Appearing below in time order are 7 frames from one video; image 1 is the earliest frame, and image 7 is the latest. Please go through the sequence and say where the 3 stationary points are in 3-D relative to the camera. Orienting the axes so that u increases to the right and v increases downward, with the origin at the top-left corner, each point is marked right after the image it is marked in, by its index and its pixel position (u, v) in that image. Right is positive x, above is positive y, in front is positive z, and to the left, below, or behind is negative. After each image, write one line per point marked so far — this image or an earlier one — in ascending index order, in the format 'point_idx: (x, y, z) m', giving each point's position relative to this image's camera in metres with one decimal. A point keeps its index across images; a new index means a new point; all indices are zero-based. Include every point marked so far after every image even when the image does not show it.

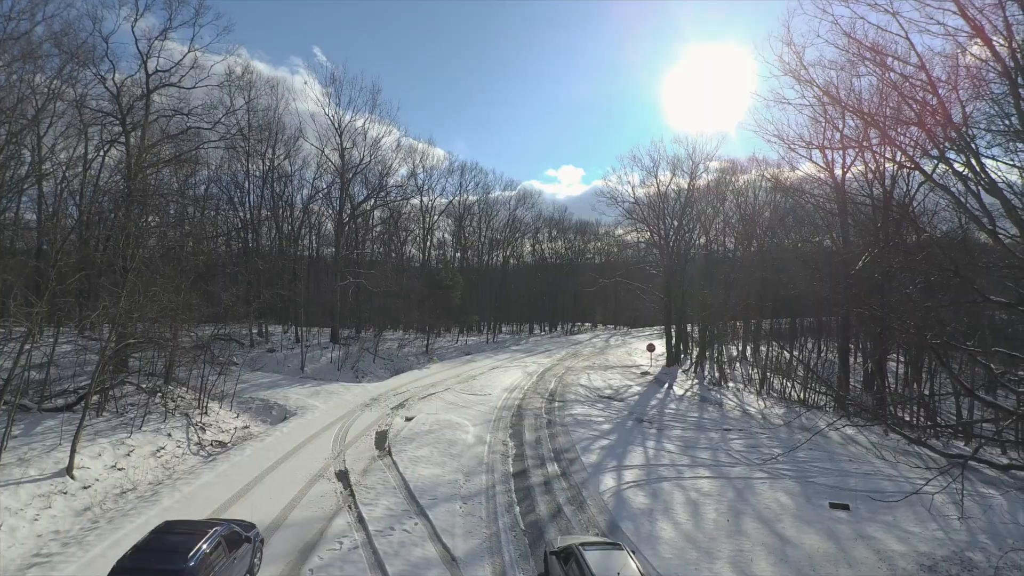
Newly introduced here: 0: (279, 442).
0: (-6.8, -4.7, +15.8) m
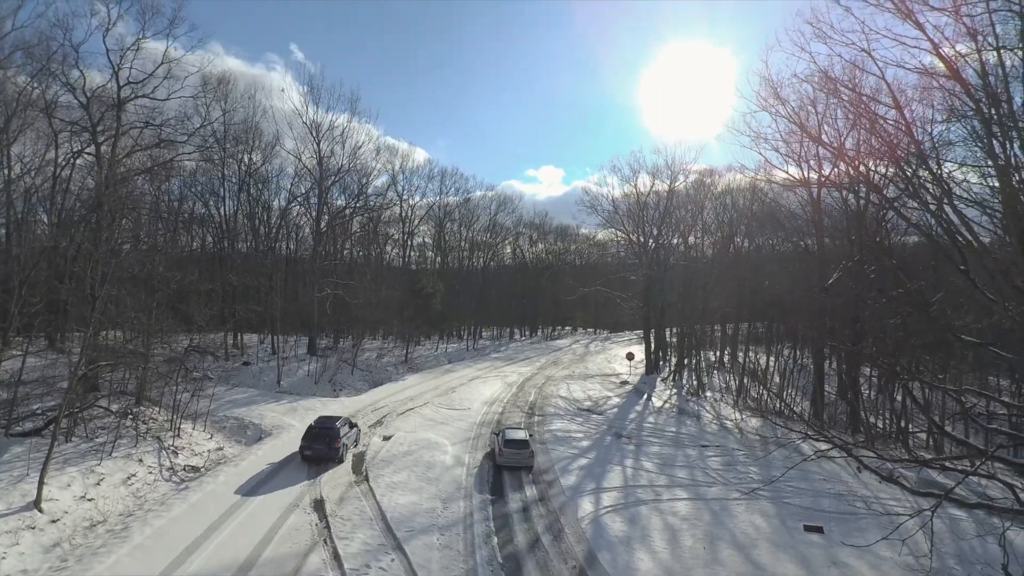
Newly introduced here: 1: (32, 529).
0: (-7.3, -5.2, +15.6) m
1: (-9.4, -4.7, +10.9) m
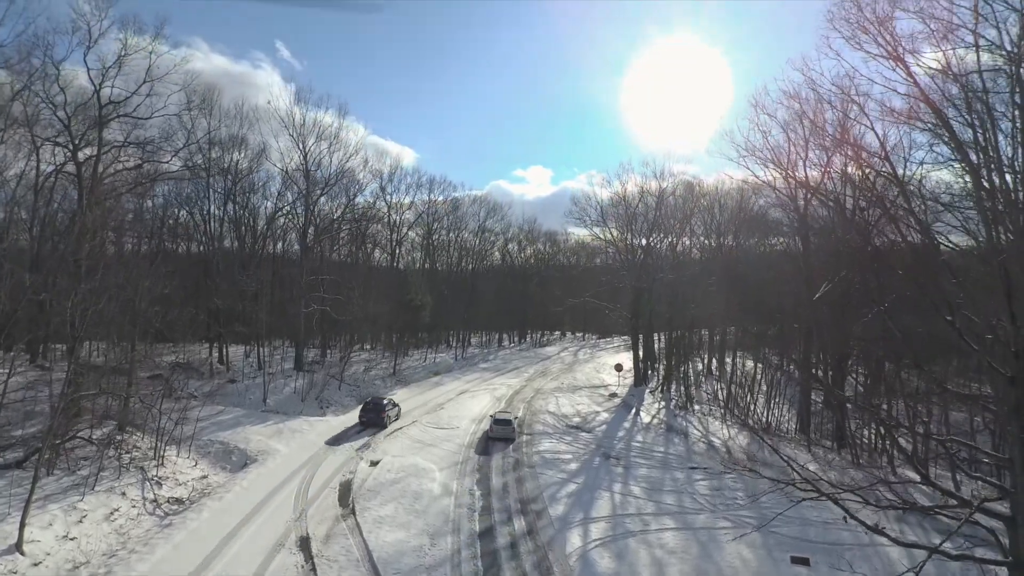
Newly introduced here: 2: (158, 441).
0: (-7.7, -5.8, +15.4) m
1: (-9.7, -5.3, +10.7) m
2: (-10.8, -4.6, +16.9) m
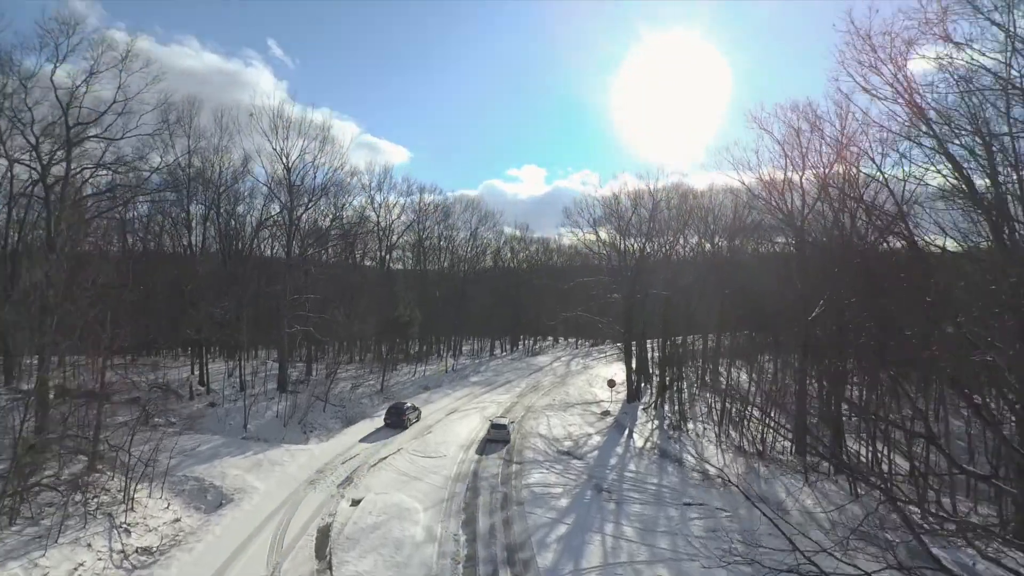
0: (-8.0, -6.5, +14.7) m
1: (-9.9, -6.1, +10.1) m
2: (-11.1, -5.4, +16.2) m
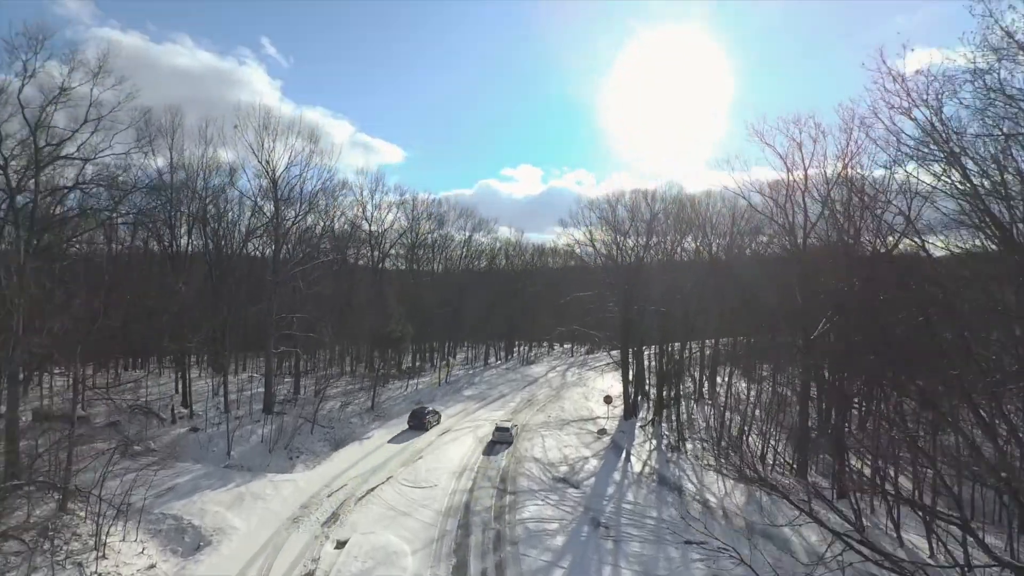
0: (-8.1, -7.2, +14.1) m
1: (-10.0, -6.8, +9.4) m
2: (-11.3, -6.1, +15.5) m
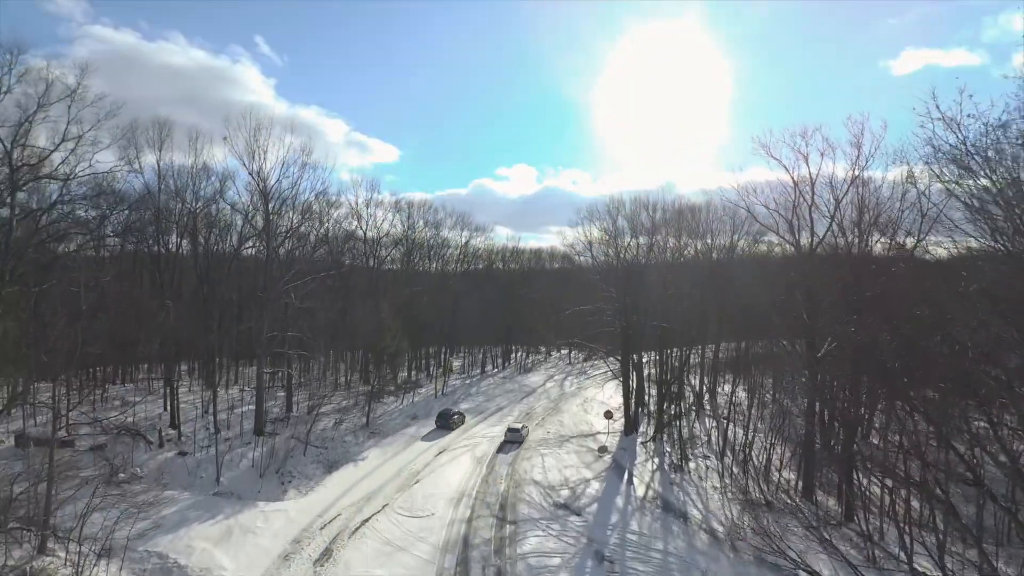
0: (-8.1, -7.8, +13.5) m
1: (-10.0, -7.4, +8.8) m
2: (-11.2, -6.7, +14.9) m
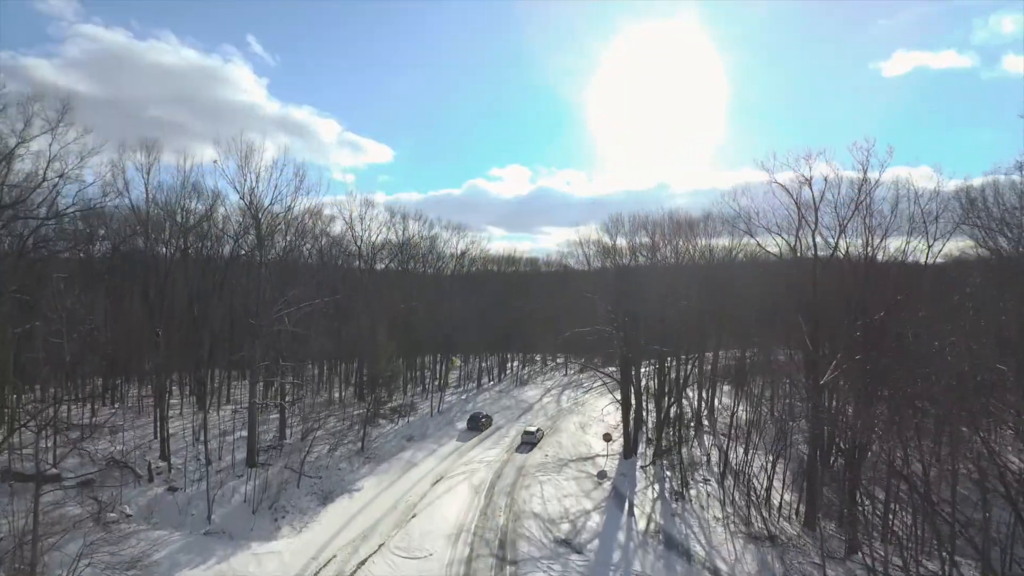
0: (-8.1, -8.8, +13.0) m
1: (-9.9, -8.4, +8.3) m
2: (-11.2, -7.7, +14.4) m
